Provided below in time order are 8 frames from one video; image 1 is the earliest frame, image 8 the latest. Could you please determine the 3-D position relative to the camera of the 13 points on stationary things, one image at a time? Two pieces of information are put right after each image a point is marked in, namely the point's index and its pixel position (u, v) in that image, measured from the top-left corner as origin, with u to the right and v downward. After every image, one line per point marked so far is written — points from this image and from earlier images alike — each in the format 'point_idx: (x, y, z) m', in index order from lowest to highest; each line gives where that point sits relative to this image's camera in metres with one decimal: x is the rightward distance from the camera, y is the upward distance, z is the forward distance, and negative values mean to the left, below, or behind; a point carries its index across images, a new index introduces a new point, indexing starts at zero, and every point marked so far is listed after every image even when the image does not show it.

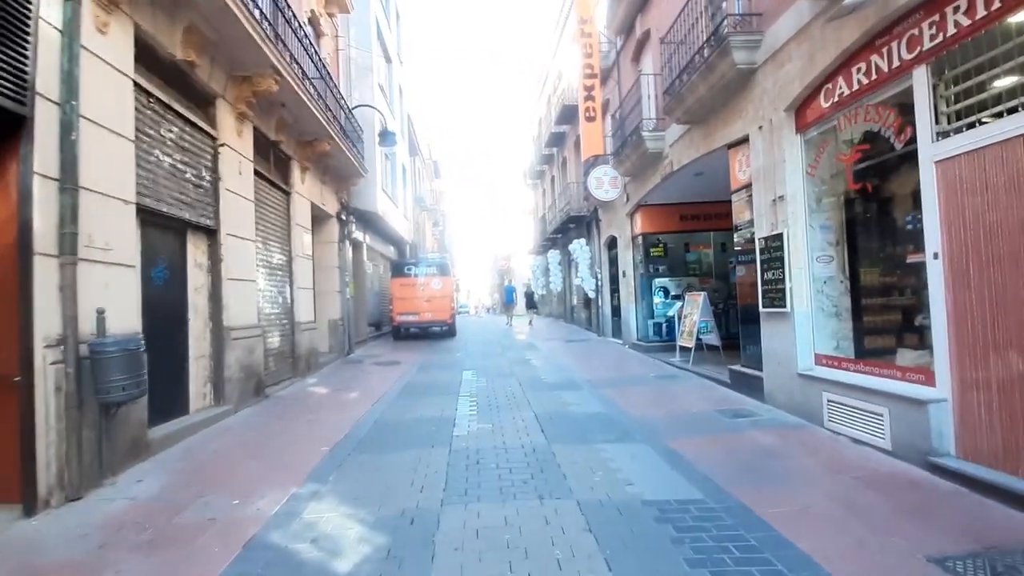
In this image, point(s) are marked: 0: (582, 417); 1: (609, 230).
0: (+1.2, -2.1, +8.4) m
1: (+3.5, +2.1, +18.6) m
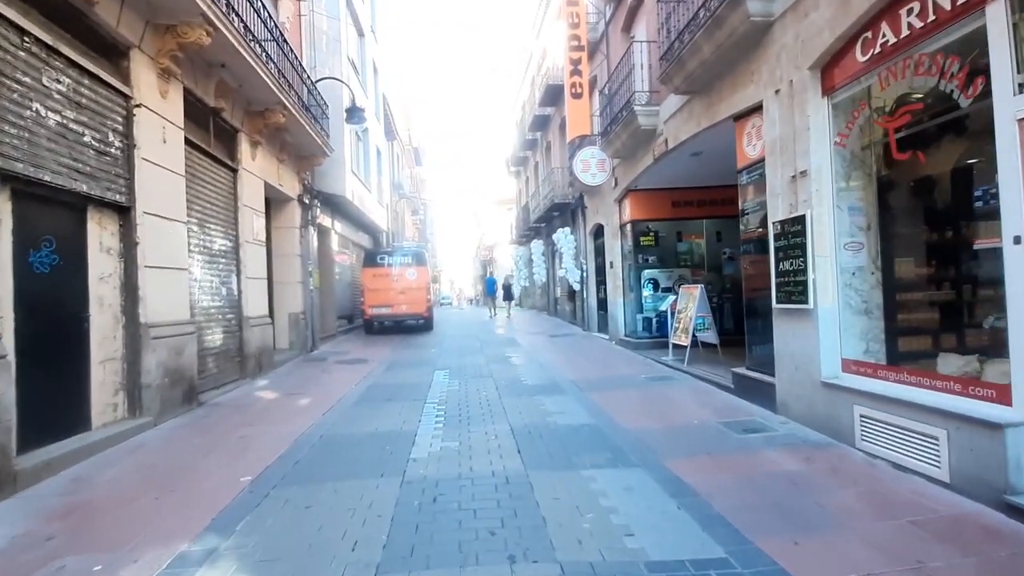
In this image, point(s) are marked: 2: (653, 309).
0: (+0.8, -2.0, +7.2) m
1: (+2.8, +2.4, +17.3) m
2: (+4.0, -0.6, +14.6) m
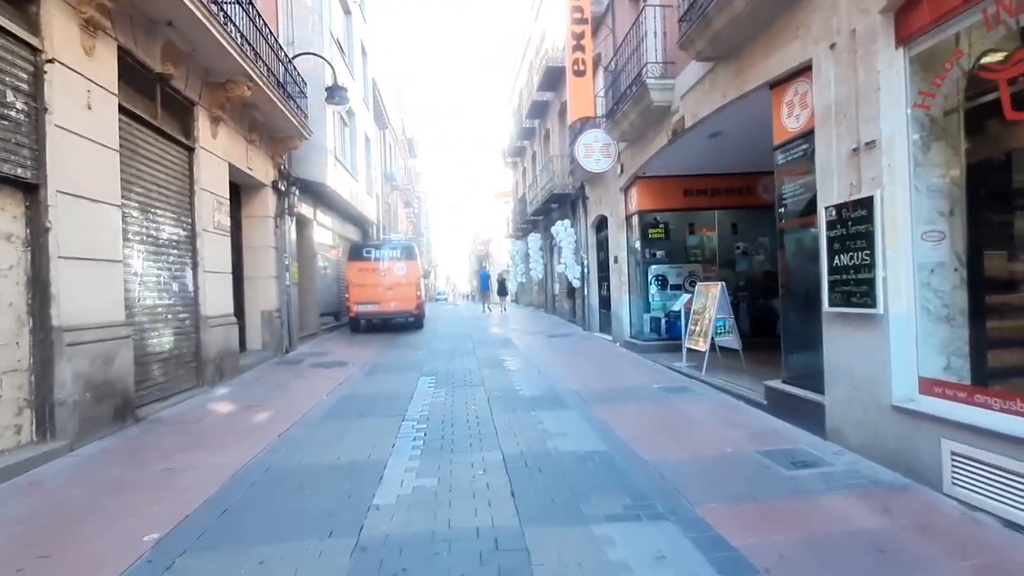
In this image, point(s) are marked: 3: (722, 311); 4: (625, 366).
0: (+0.7, -2.0, +5.8) m
1: (+2.7, +2.5, +15.9) m
2: (+3.9, -0.5, +13.3) m
3: (+3.9, -0.4, +9.6) m
4: (+2.5, -1.8, +11.5) m
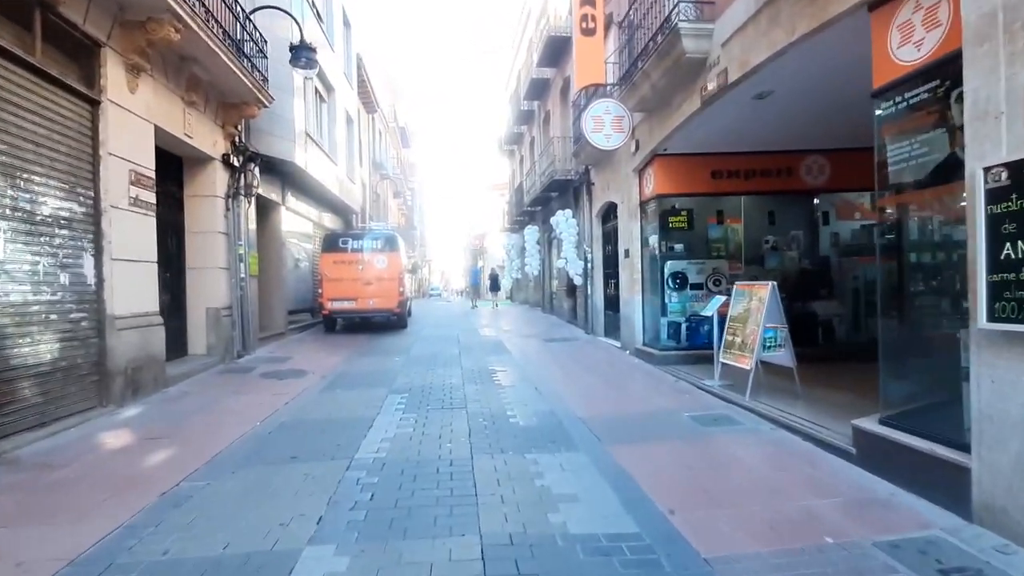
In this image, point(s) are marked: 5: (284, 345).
0: (+0.6, -2.0, +3.7) m
1: (+2.6, +2.5, +13.8) m
2: (+3.7, -0.5, +11.2) m
3: (+3.8, -0.4, +7.5) m
4: (+2.3, -1.7, +9.4) m
5: (-6.4, -1.6, +14.5) m
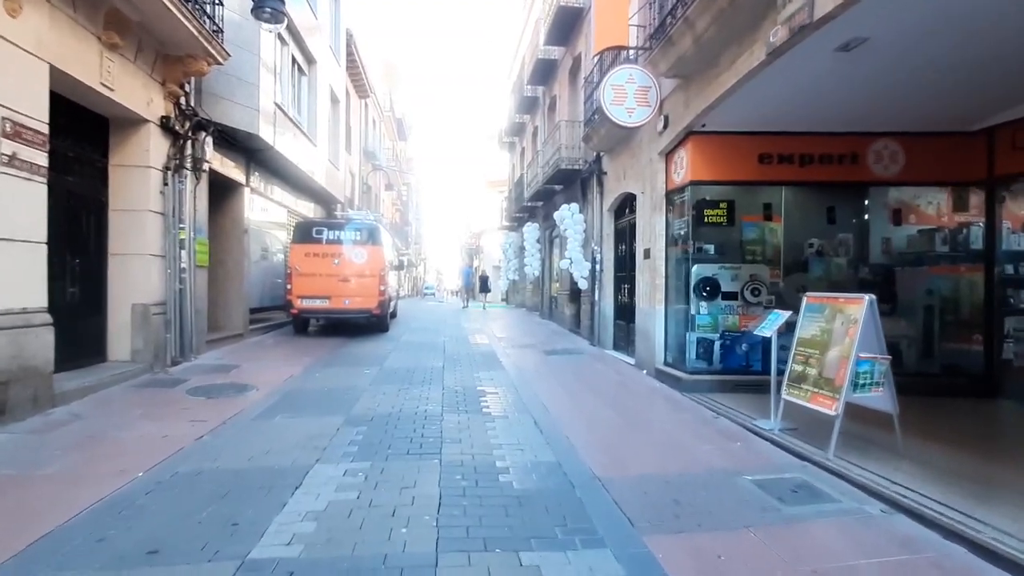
0: (+0.5, -2.0, +1.6) m
1: (+2.5, +2.4, +11.7) m
2: (+3.6, -0.7, +9.2) m
3: (+3.7, -0.6, +5.4) m
4: (+2.2, -1.9, +7.4) m
5: (-6.6, -1.5, +12.3) m
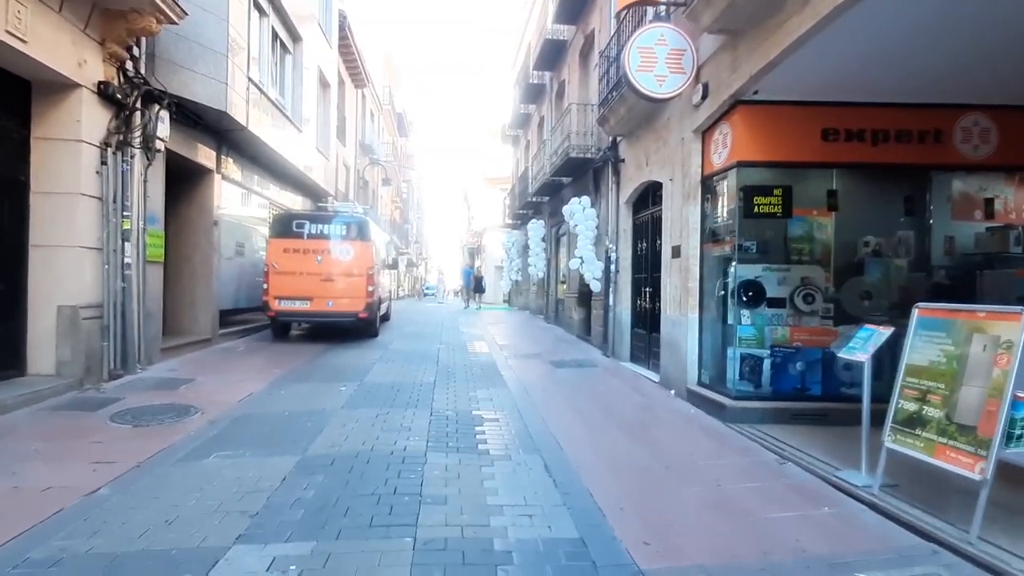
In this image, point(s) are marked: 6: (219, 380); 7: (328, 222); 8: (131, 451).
0: (+0.5, -2.1, 0.0) m
1: (+2.6, +2.3, +10.1) m
2: (+3.7, -0.7, +7.5) m
3: (+3.8, -0.7, +3.8) m
4: (+2.2, -1.9, +5.7) m
5: (-6.5, -1.5, +10.7) m
6: (-5.2, -1.6, +9.1) m
7: (-5.1, +1.8, +14.3) m
8: (-4.2, -1.8, +5.7) m
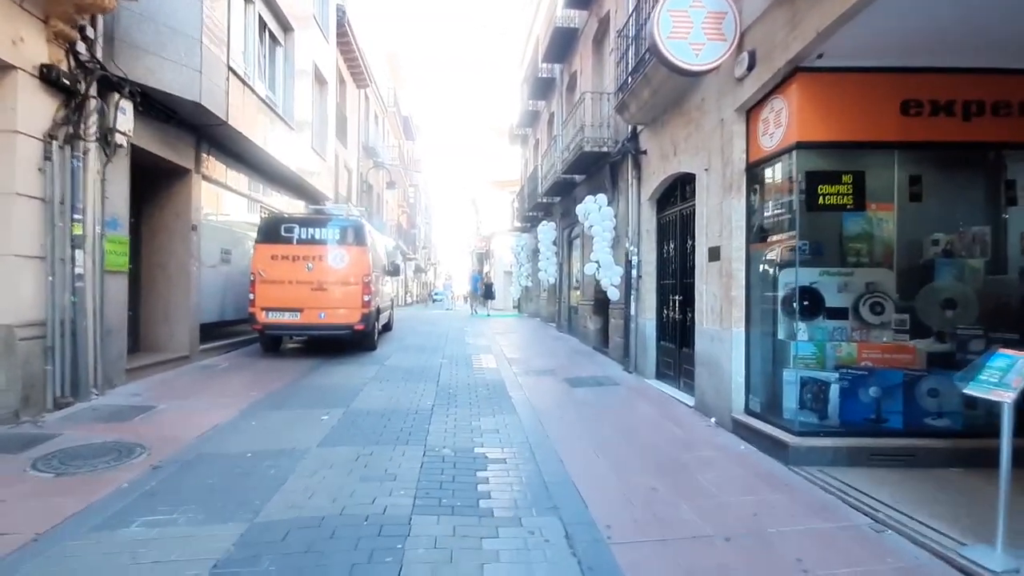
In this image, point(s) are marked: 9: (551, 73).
0: (+0.5, -2.1, -1.3) m
1: (+2.8, +2.2, +8.8) m
2: (+3.8, -0.8, +6.2) m
3: (+3.8, -0.8, +2.4) m
4: (+2.3, -2.0, +4.4) m
5: (-6.3, -1.7, +9.6) m
6: (-5.0, -1.8, +7.9) m
7: (-4.9, +1.6, +13.1) m
8: (-4.1, -2.0, +4.4) m
9: (+1.4, +8.2, +19.7) m
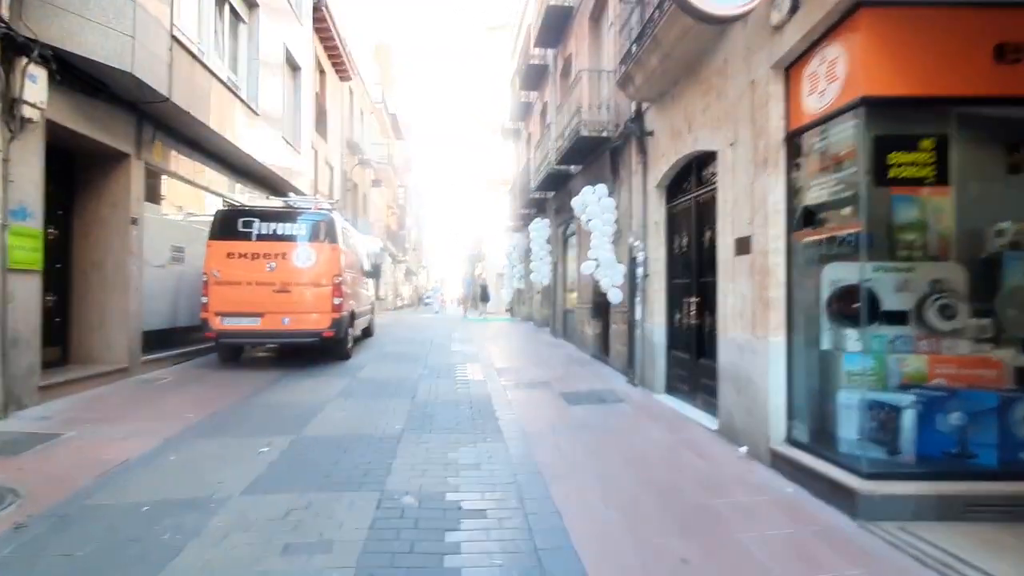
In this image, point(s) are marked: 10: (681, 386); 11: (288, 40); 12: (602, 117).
0: (+0.4, -2.1, -2.7) m
1: (+2.6, +2.2, +7.5) m
2: (+3.6, -0.8, +4.9) m
3: (+3.7, -0.7, +1.1) m
4: (+2.2, -2.0, +3.0) m
5: (-6.5, -1.7, +8.1) m
6: (-5.2, -1.8, +6.4) m
7: (-5.2, +1.5, +11.7) m
8: (-4.3, -2.0, +3.0) m
9: (+1.1, +8.2, +18.4) m
10: (+2.6, -1.5, +8.1) m
11: (-7.0, +7.8, +16.2) m
12: (+1.9, +3.7, +11.2) m
